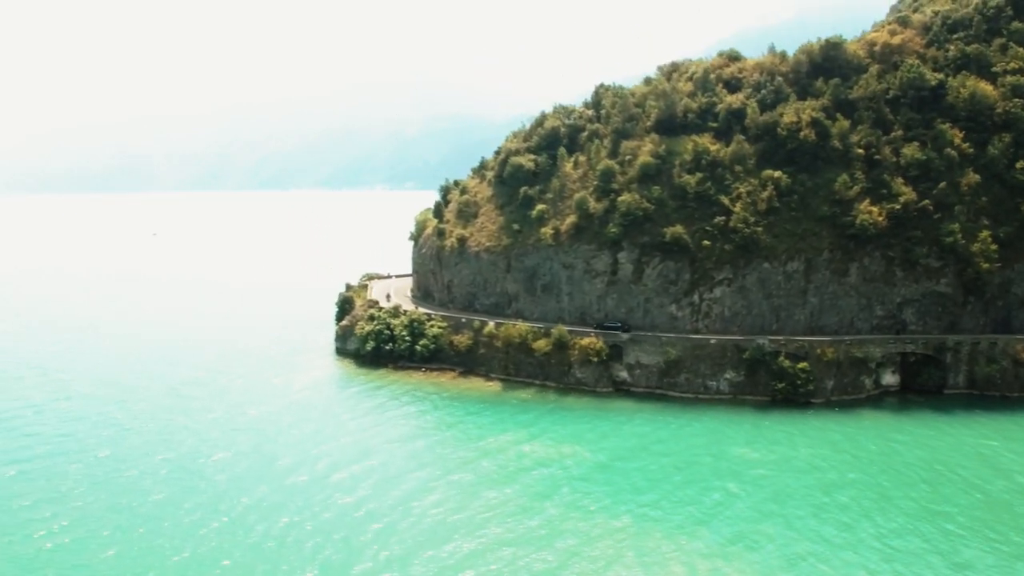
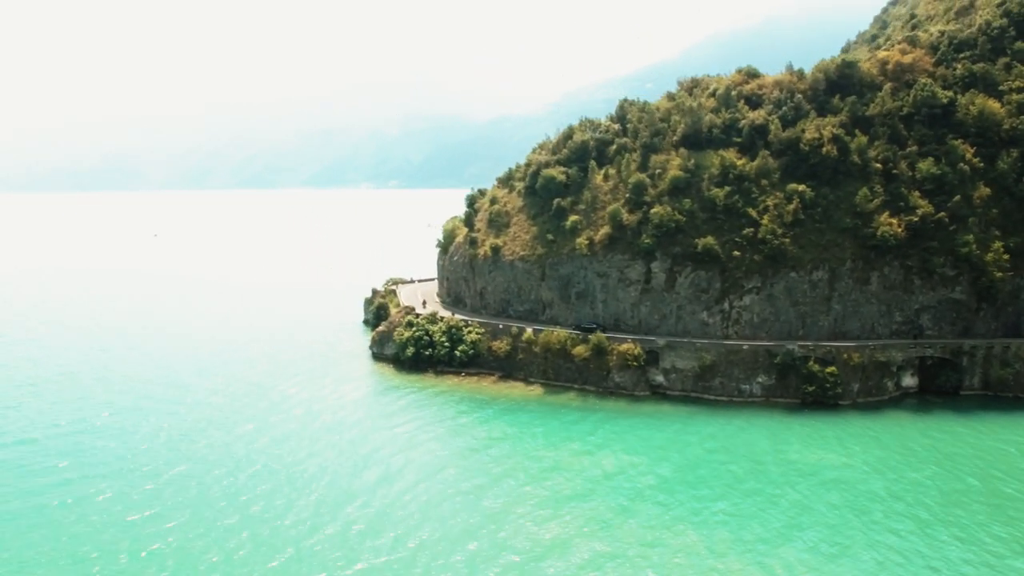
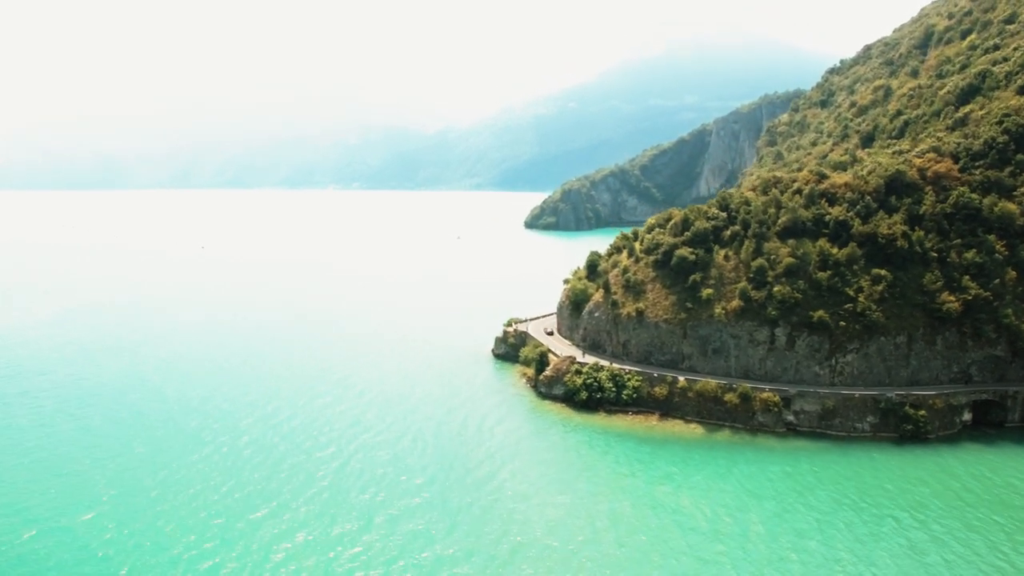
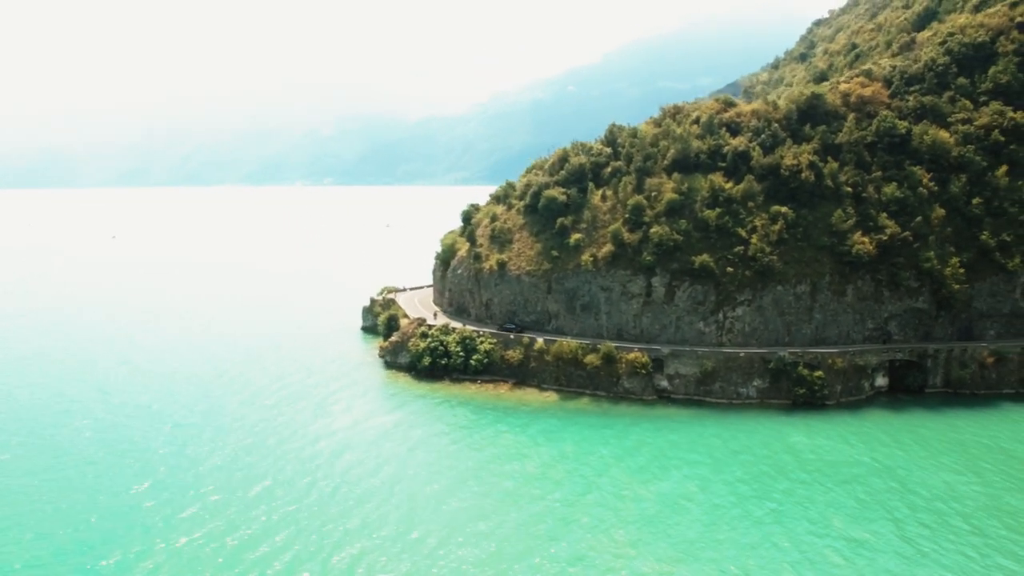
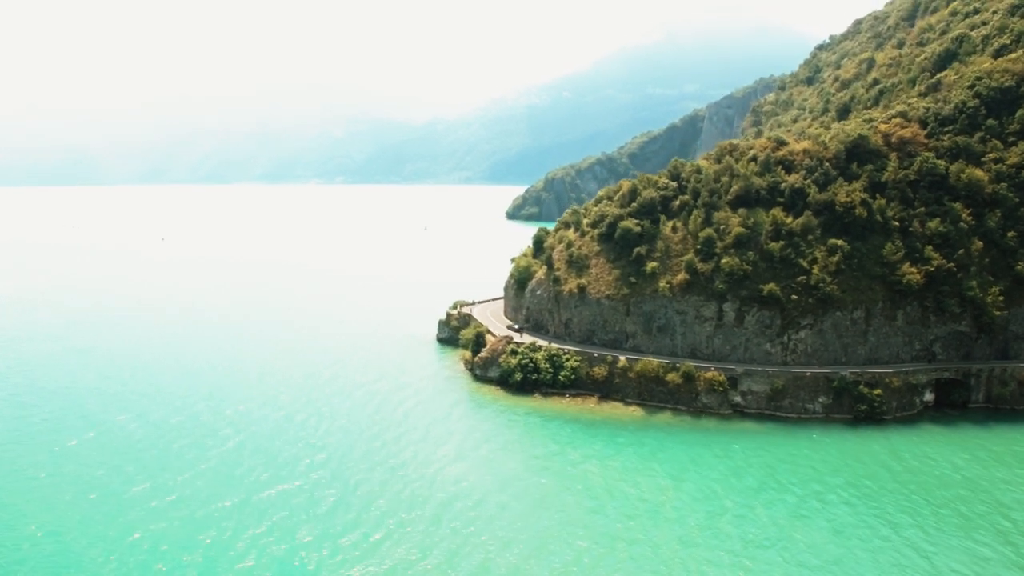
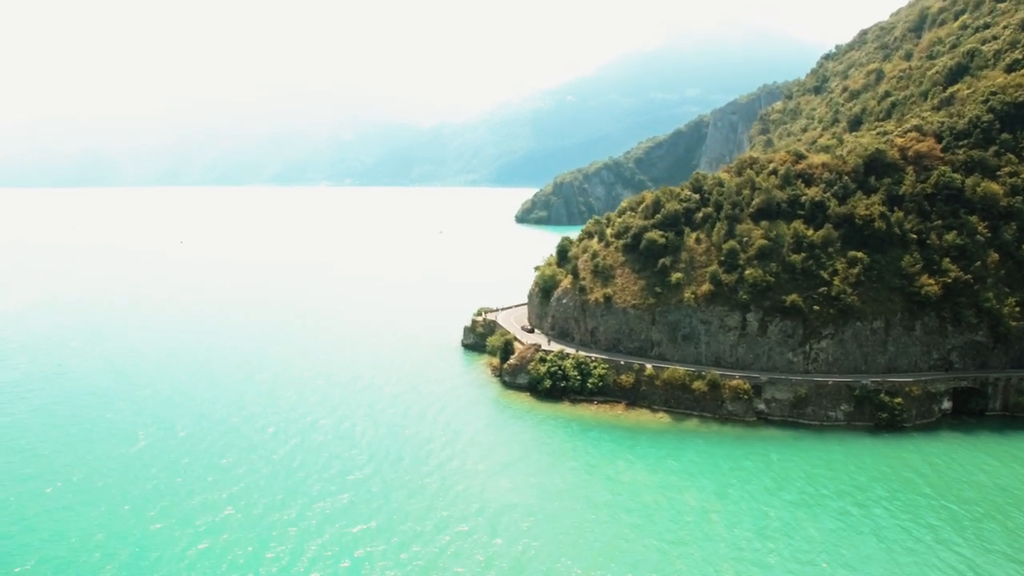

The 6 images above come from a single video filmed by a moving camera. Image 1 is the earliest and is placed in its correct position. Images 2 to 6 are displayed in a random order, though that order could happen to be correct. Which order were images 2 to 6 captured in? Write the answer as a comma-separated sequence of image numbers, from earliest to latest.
2, 4, 5, 6, 3
